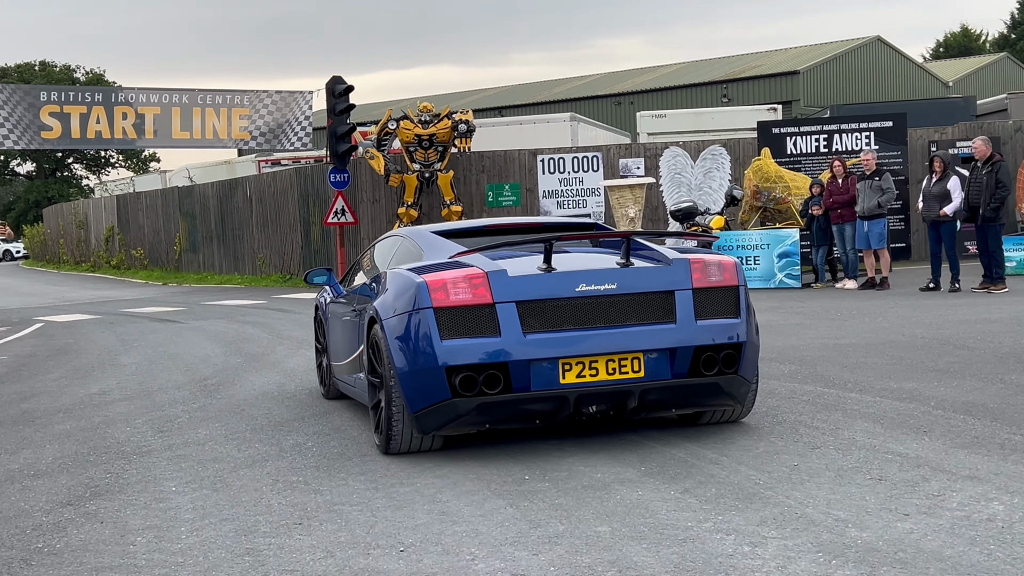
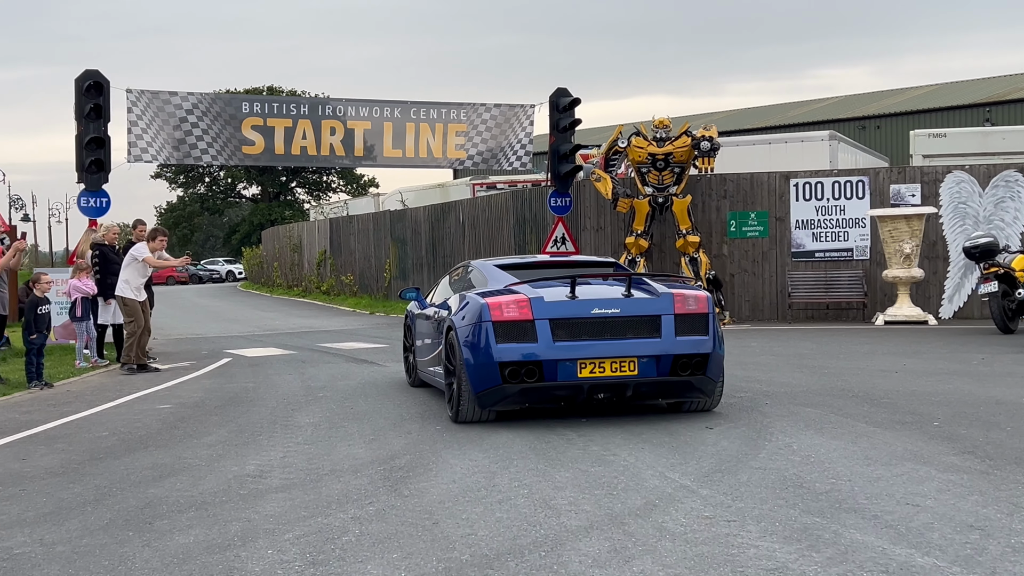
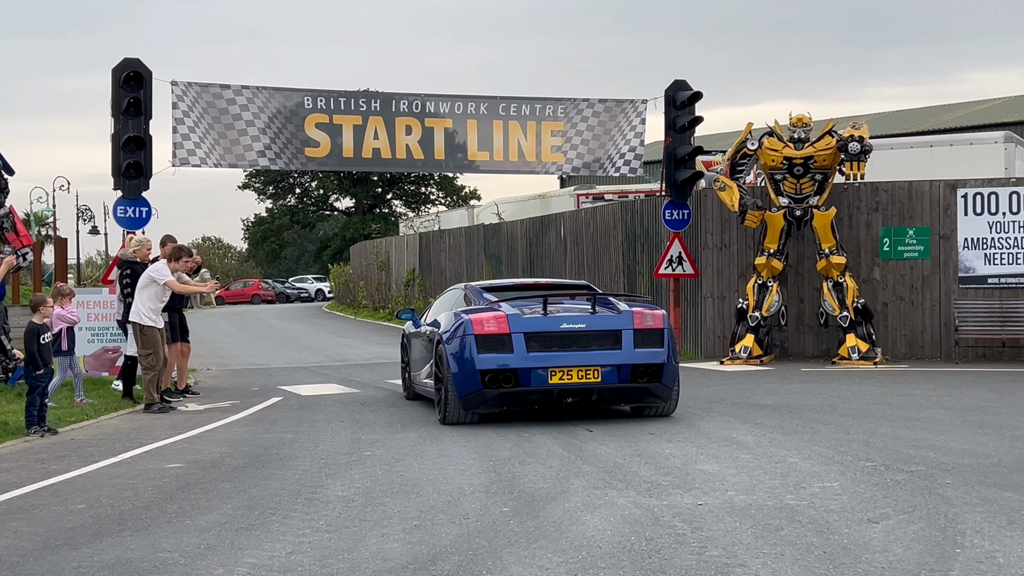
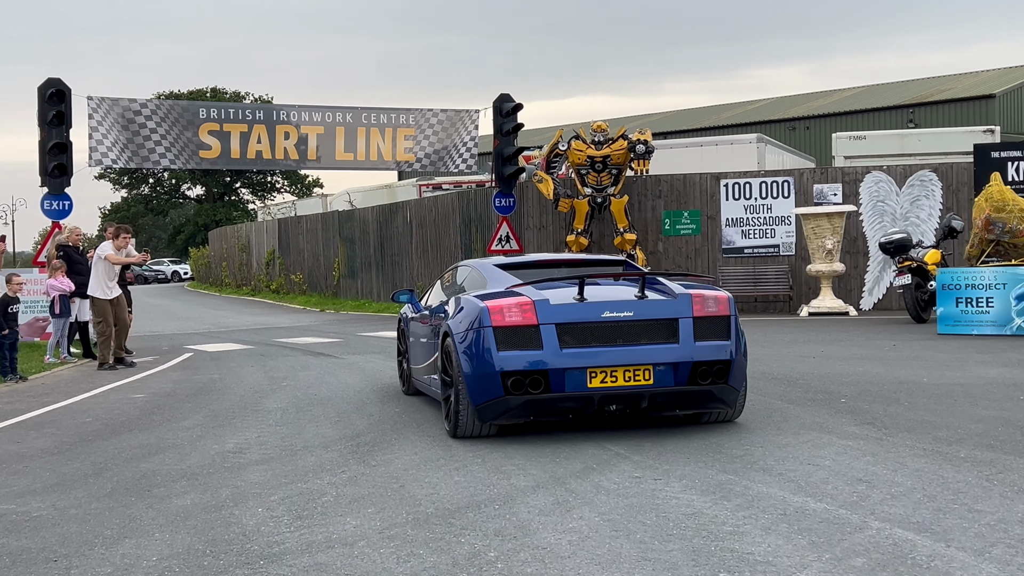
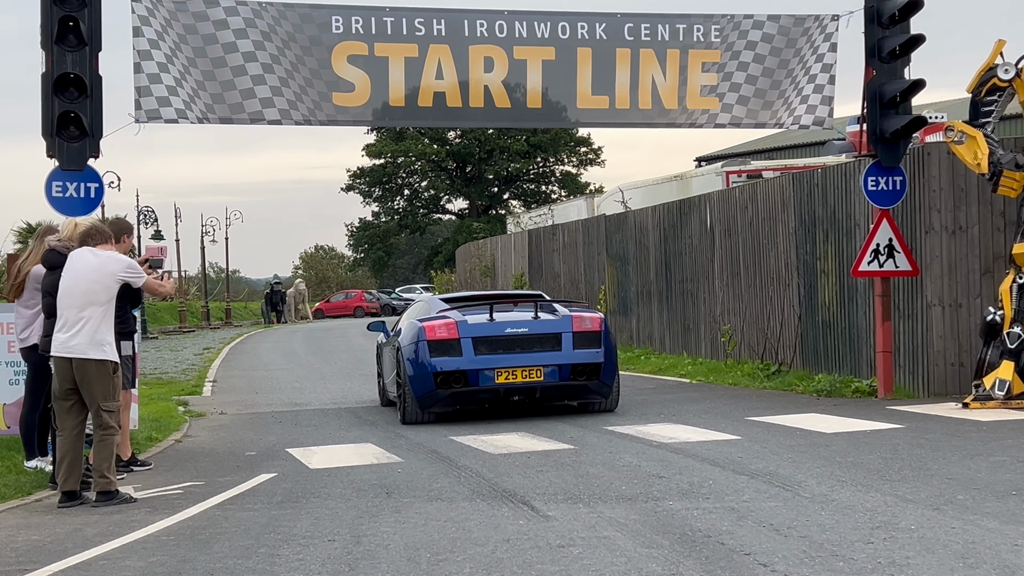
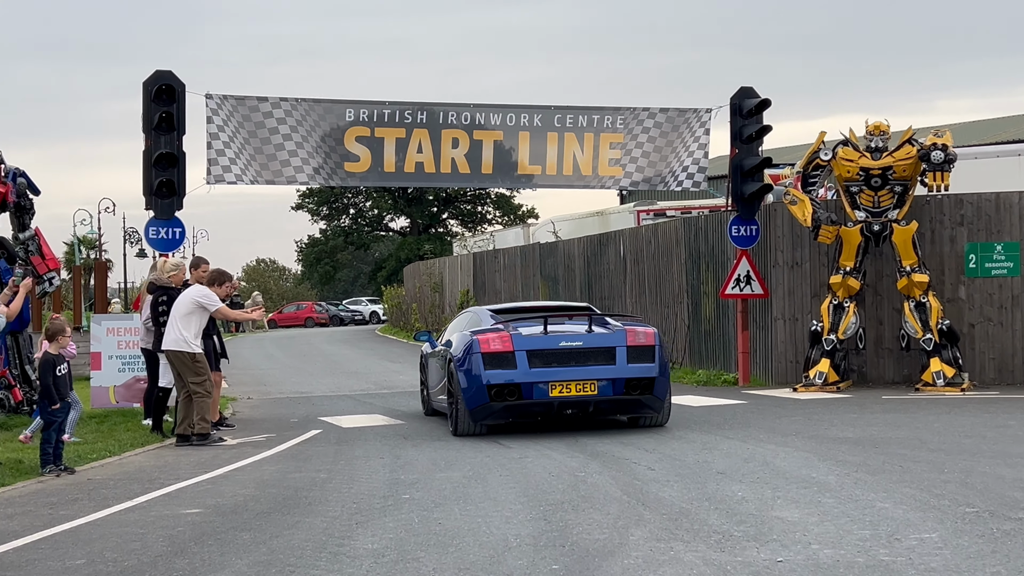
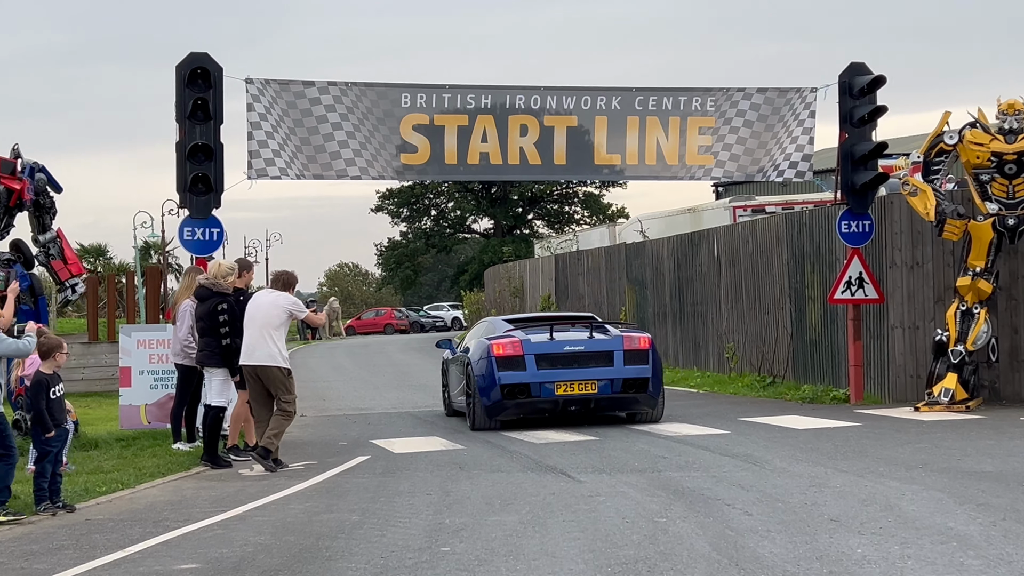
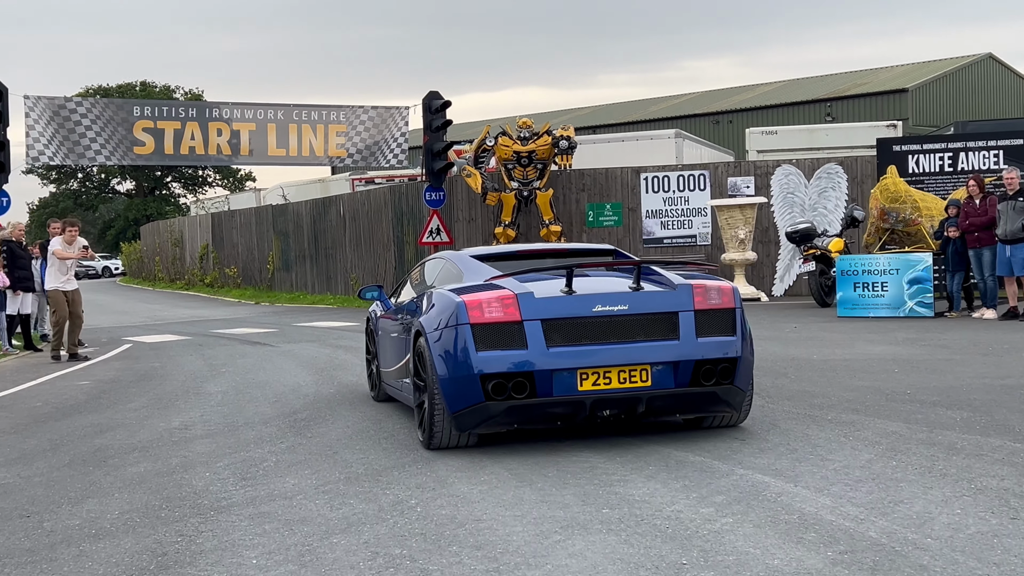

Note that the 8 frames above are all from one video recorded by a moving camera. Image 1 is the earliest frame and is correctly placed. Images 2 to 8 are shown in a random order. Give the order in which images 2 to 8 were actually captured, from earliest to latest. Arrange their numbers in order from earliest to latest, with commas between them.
8, 4, 2, 3, 6, 7, 5
